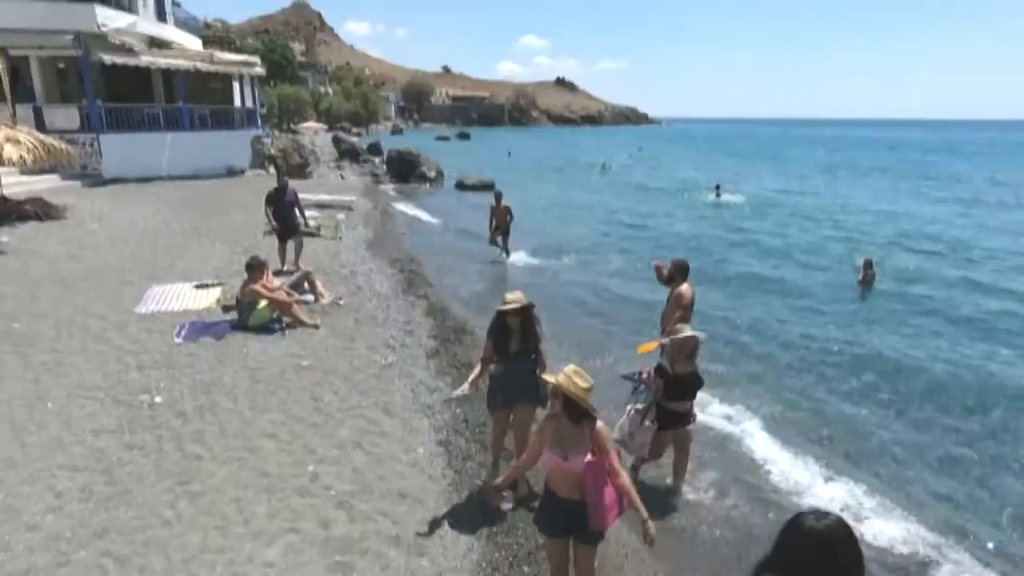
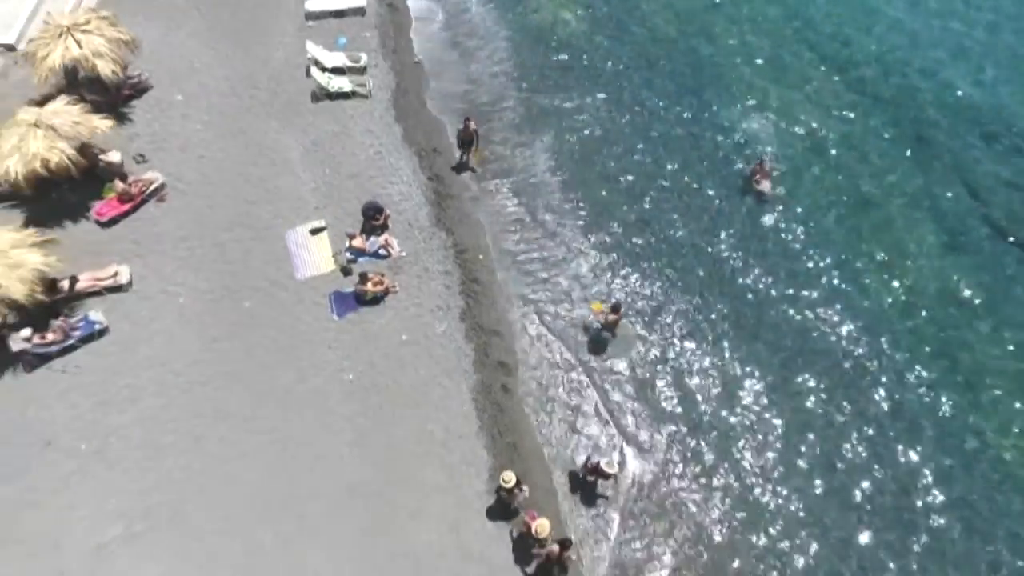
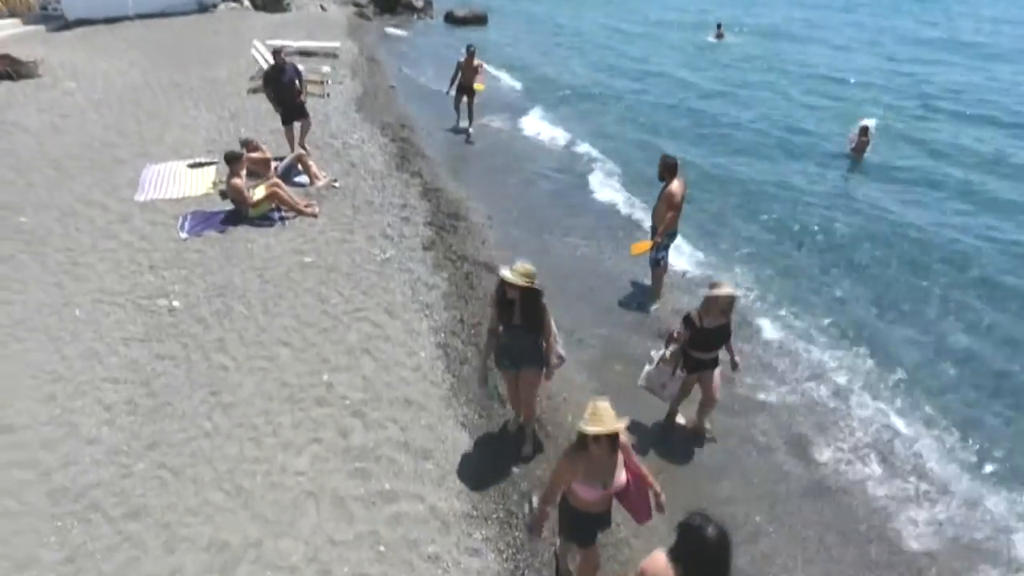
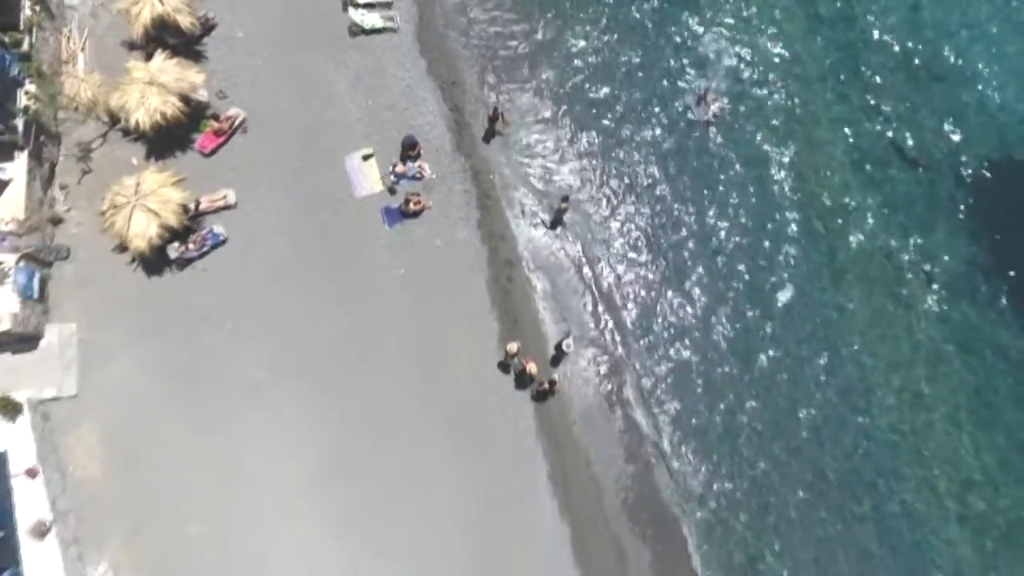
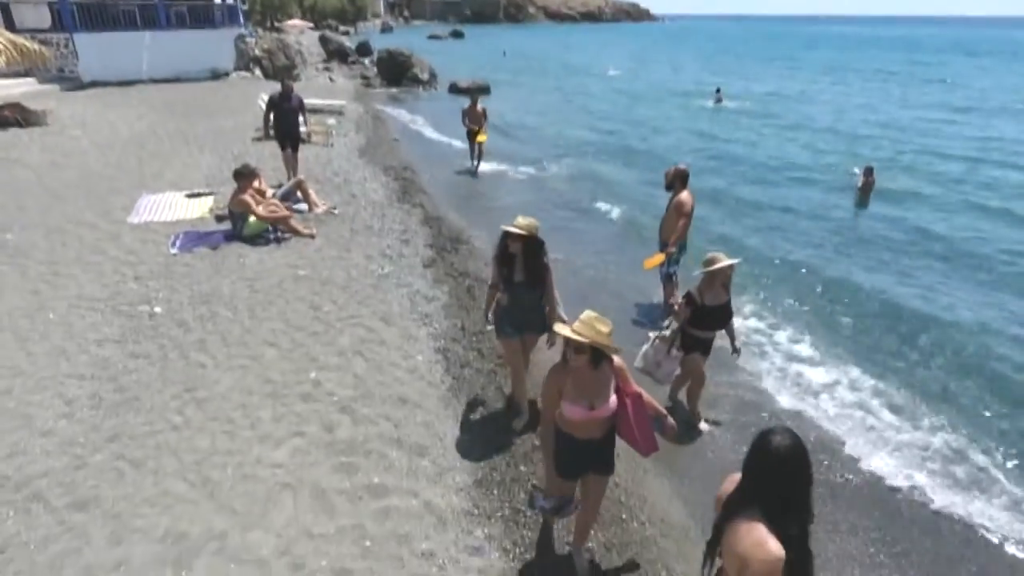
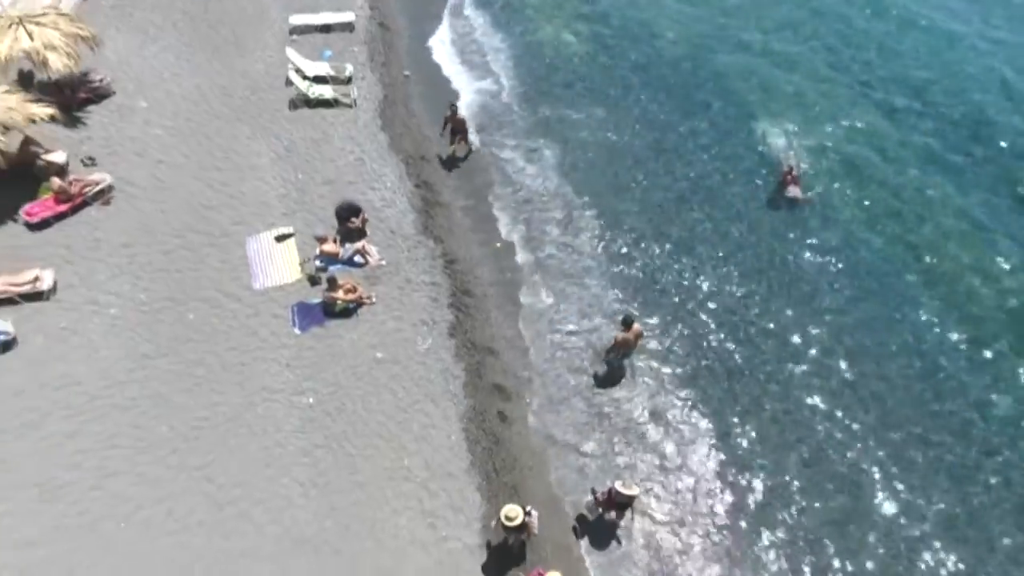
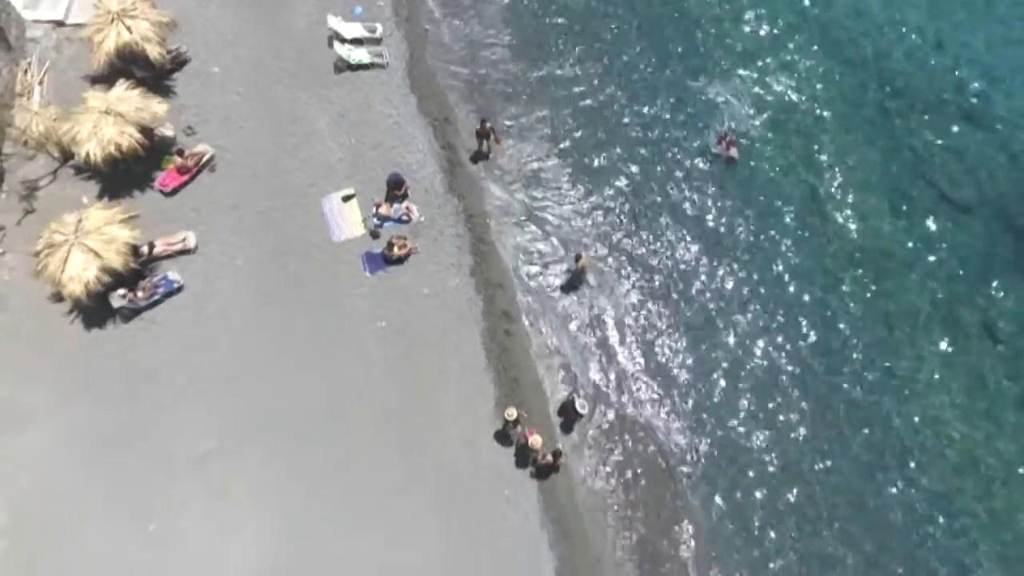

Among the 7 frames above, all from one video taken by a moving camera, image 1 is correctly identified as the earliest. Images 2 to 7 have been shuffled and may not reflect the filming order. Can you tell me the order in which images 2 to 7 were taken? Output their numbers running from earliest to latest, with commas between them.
5, 3, 6, 2, 7, 4
